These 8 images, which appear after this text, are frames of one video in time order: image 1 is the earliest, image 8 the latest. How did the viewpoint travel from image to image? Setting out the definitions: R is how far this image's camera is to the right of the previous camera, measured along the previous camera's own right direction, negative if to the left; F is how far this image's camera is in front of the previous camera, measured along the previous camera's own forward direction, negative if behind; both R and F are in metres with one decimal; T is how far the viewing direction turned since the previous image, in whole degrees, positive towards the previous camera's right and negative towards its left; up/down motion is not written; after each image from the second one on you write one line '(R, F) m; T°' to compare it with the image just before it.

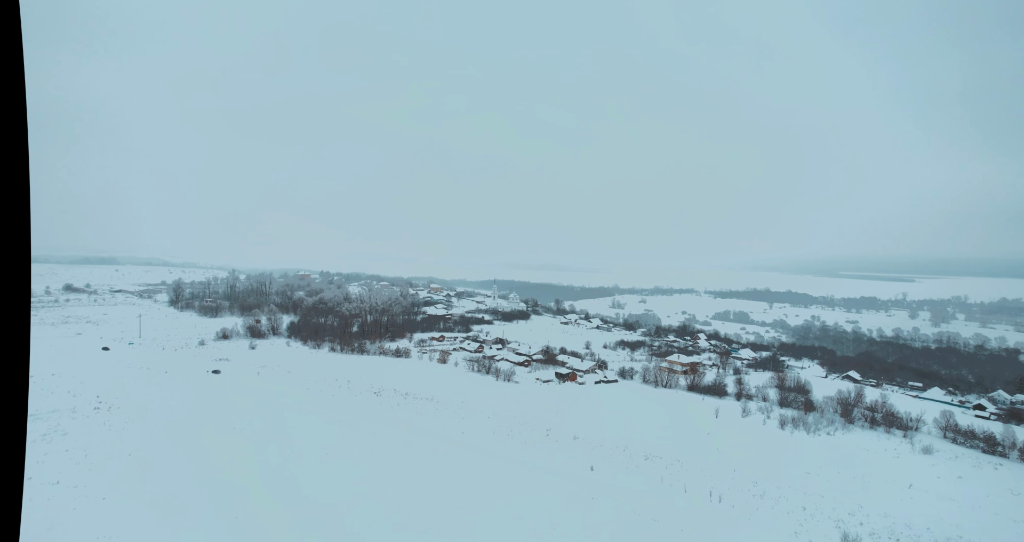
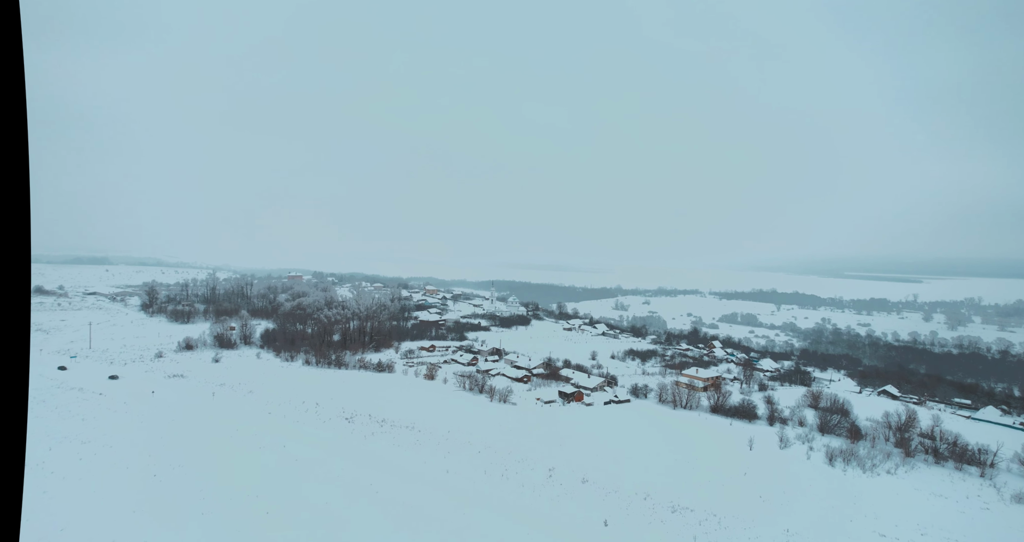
(+0.2, +3.7) m; 0°
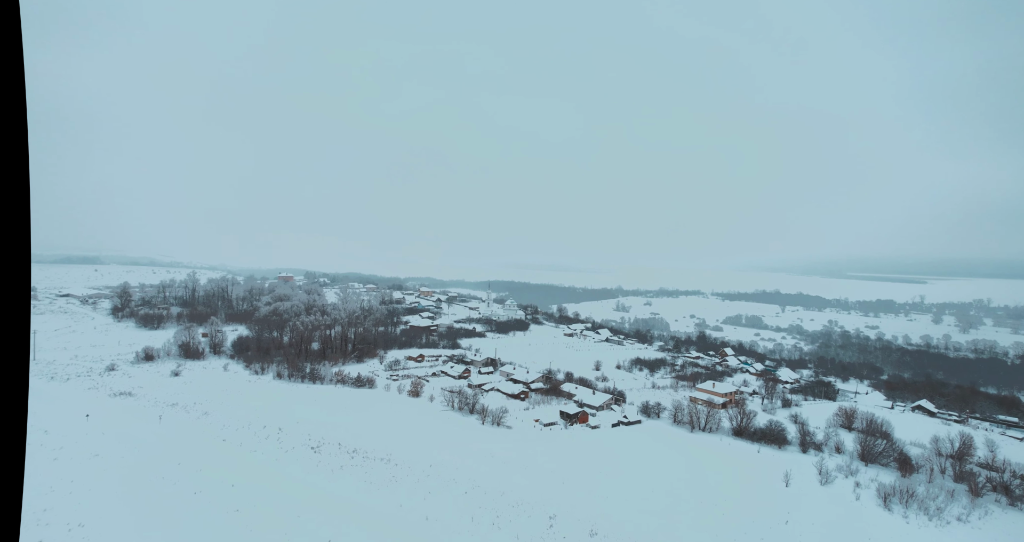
(+0.2, +3.1) m; 0°
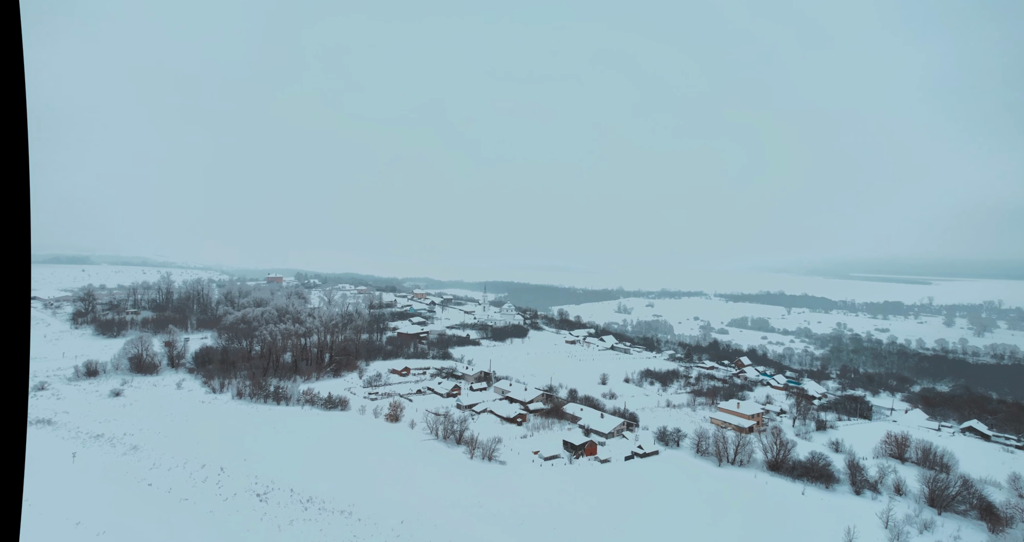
(+0.1, +3.5) m; 0°
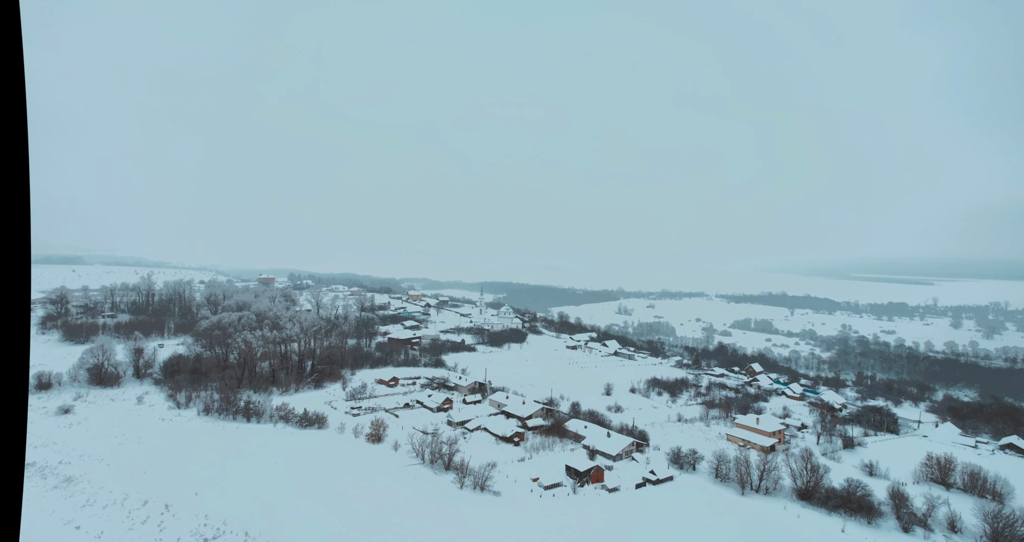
(+0.1, +2.2) m; 0°
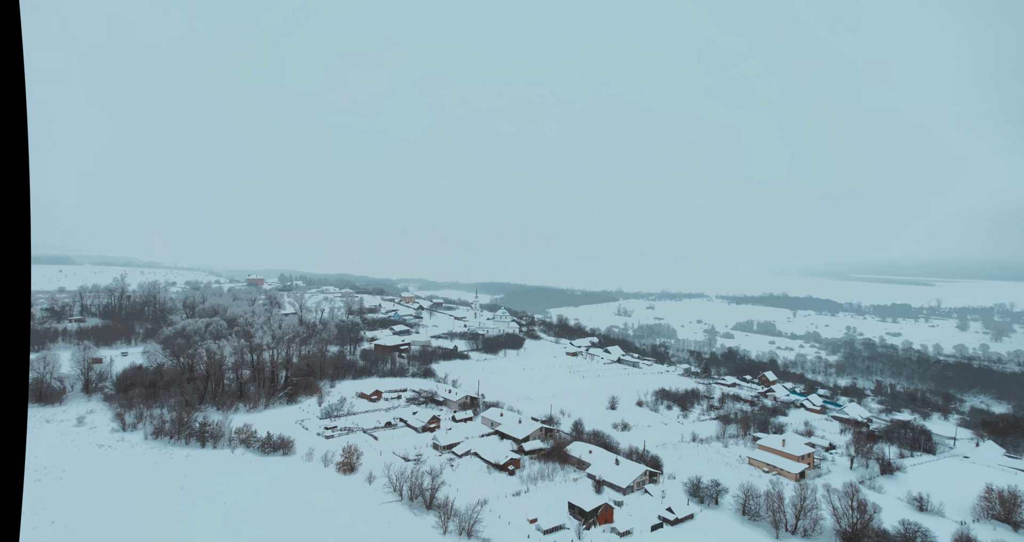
(+0.1, +2.6) m; 0°
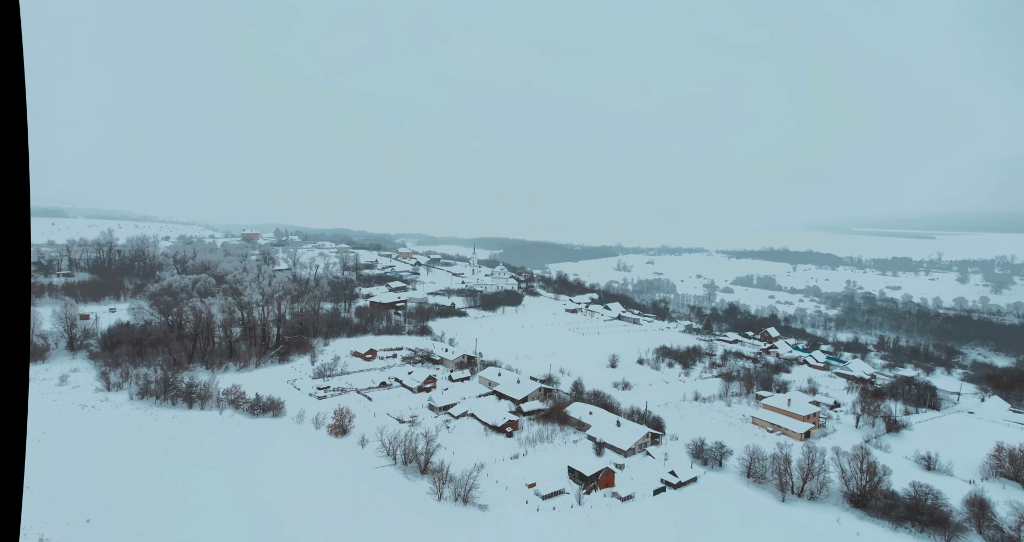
(+0.1, +0.9) m; 0°
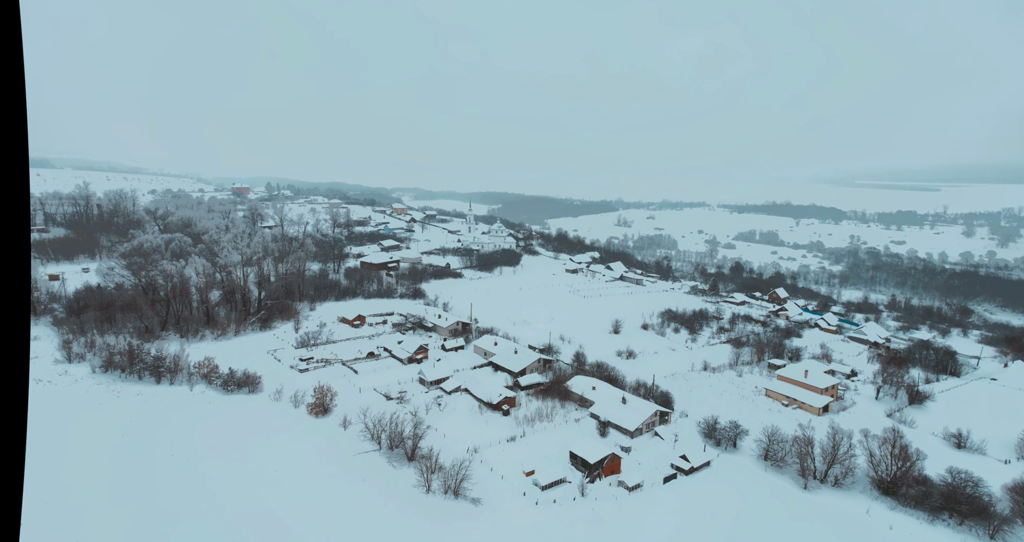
(+0.1, +1.6) m; 0°
